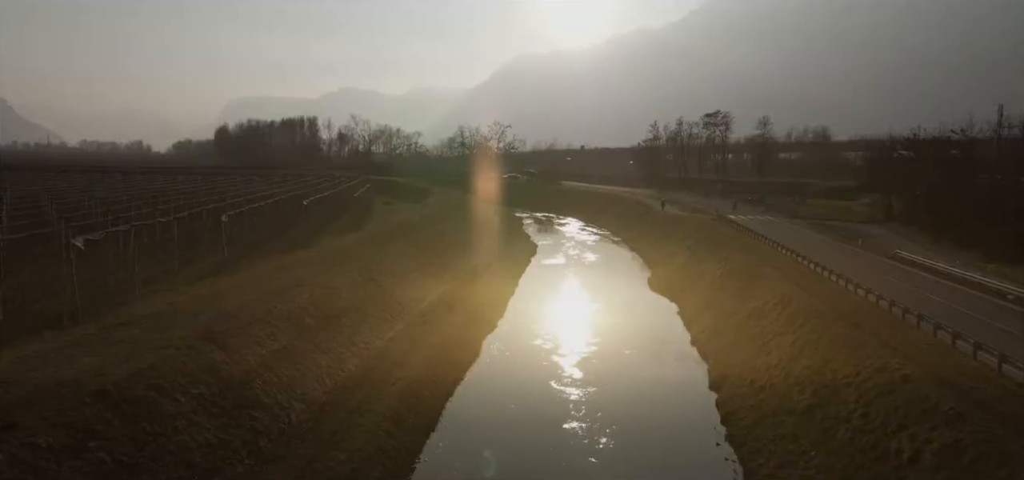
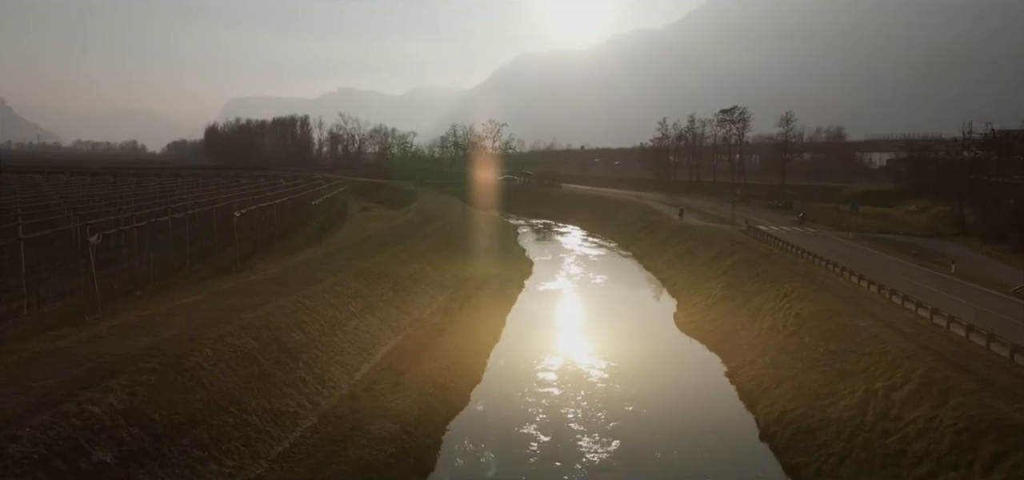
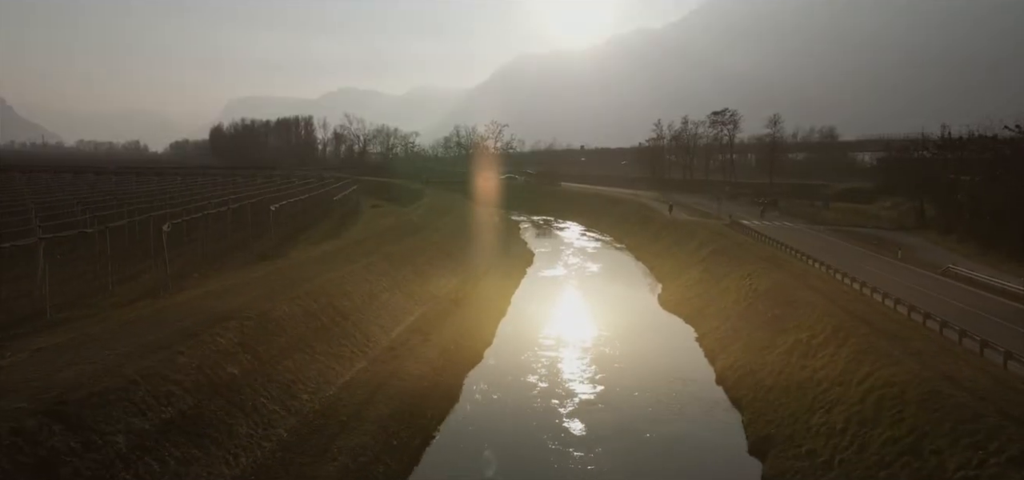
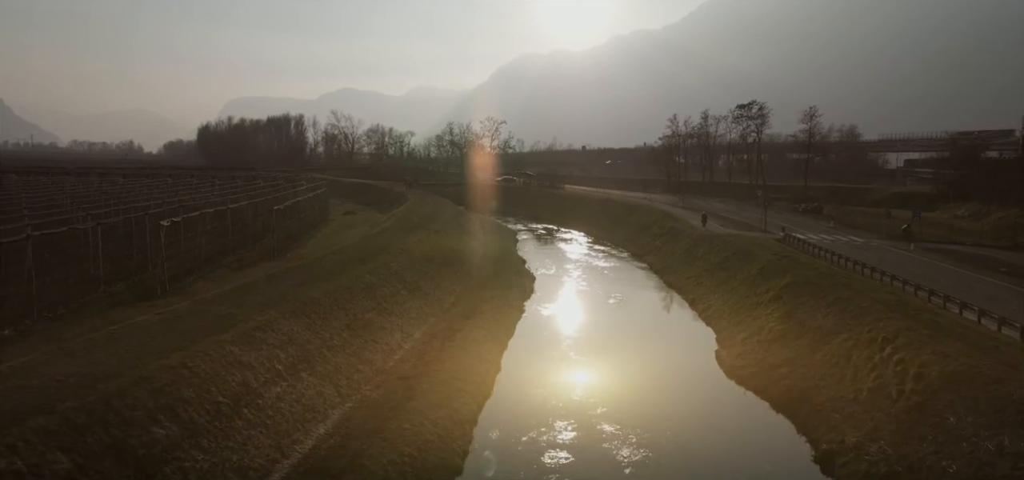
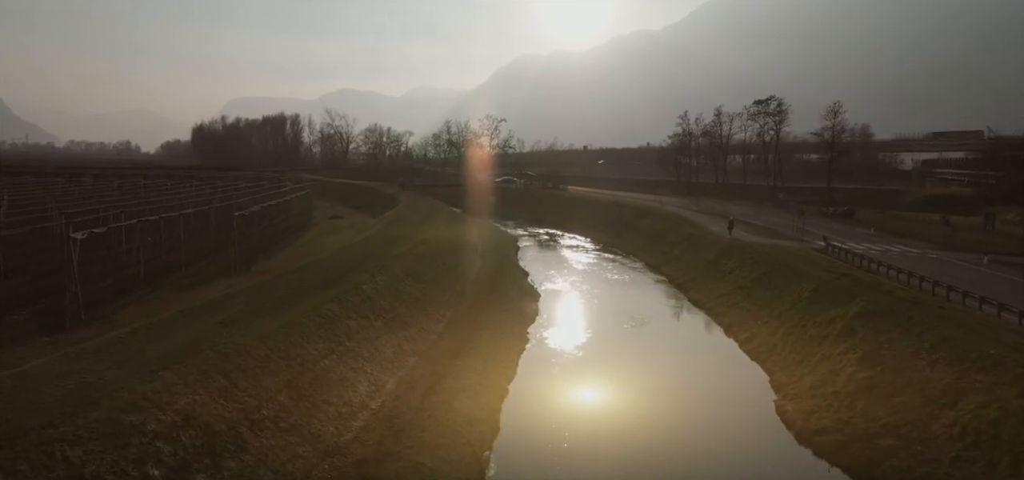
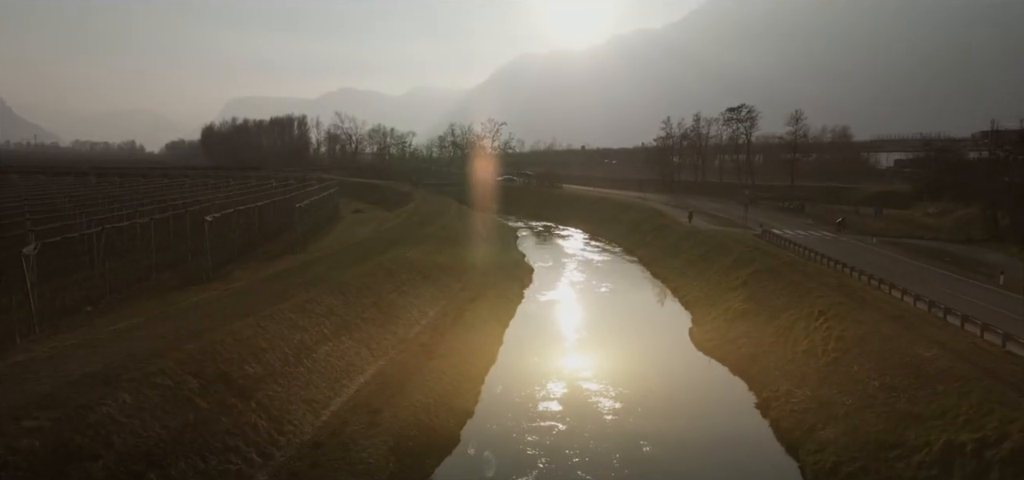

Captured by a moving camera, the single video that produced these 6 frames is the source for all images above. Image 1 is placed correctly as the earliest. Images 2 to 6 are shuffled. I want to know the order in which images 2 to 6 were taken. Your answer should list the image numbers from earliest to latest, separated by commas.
3, 2, 6, 4, 5
